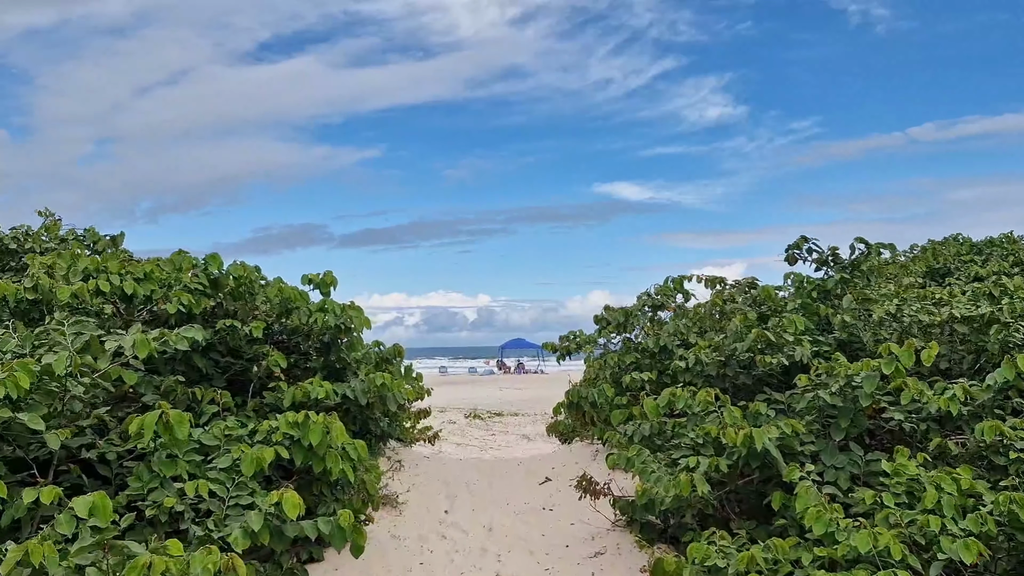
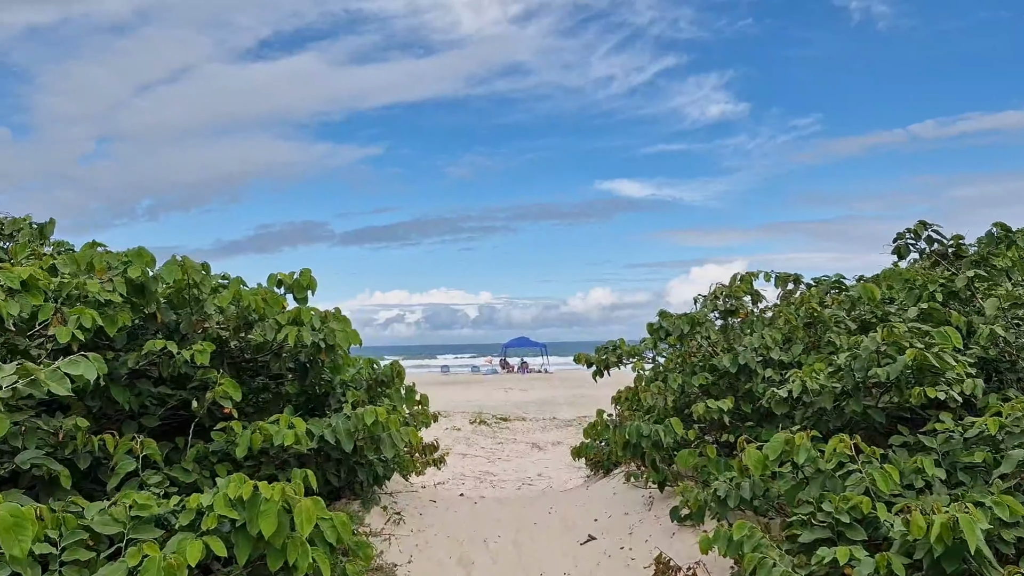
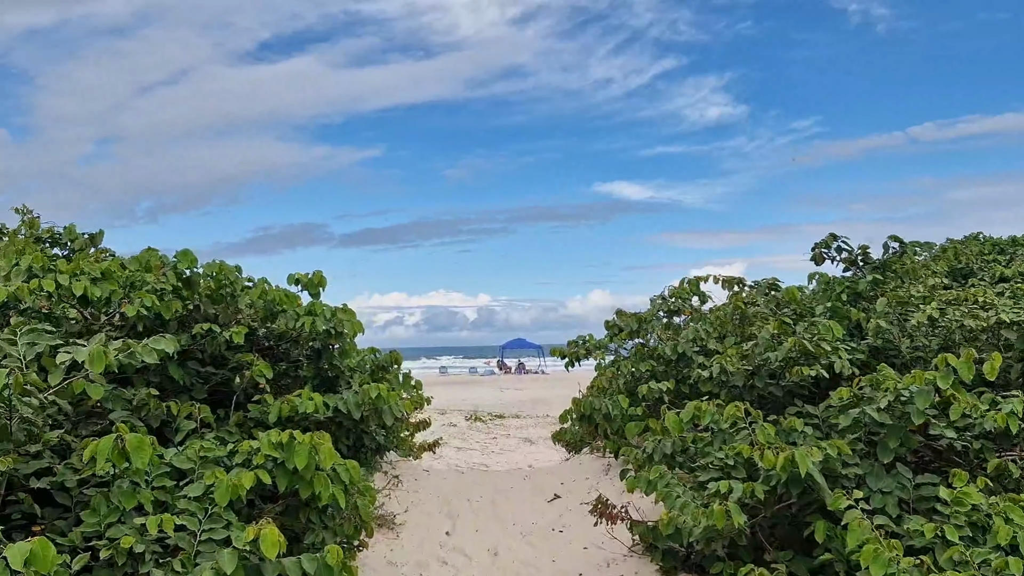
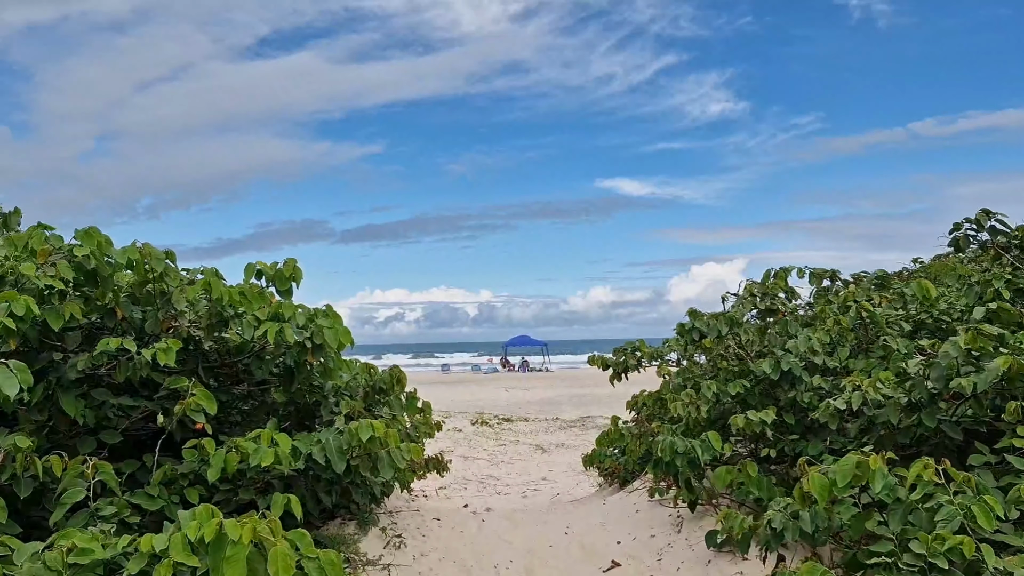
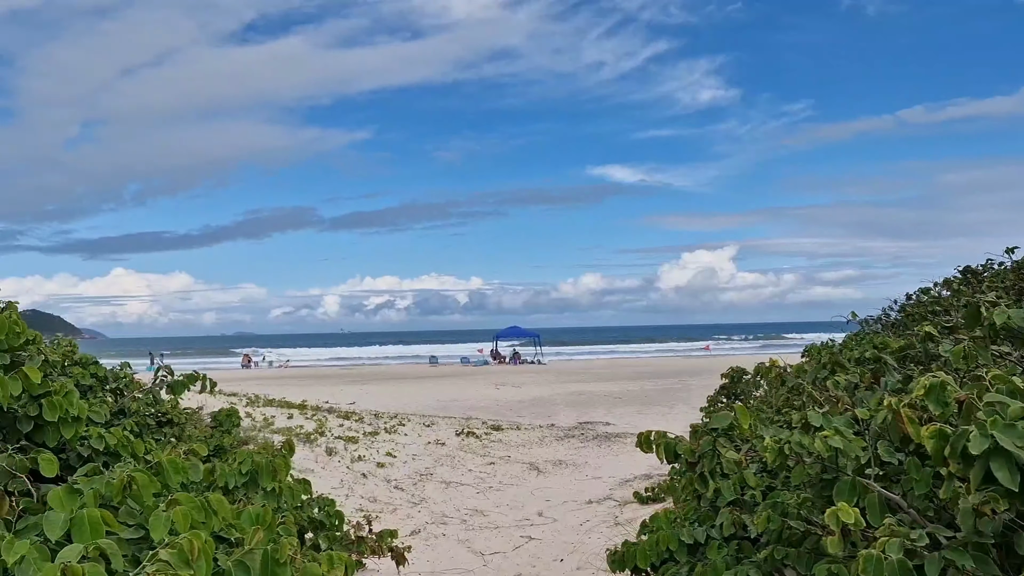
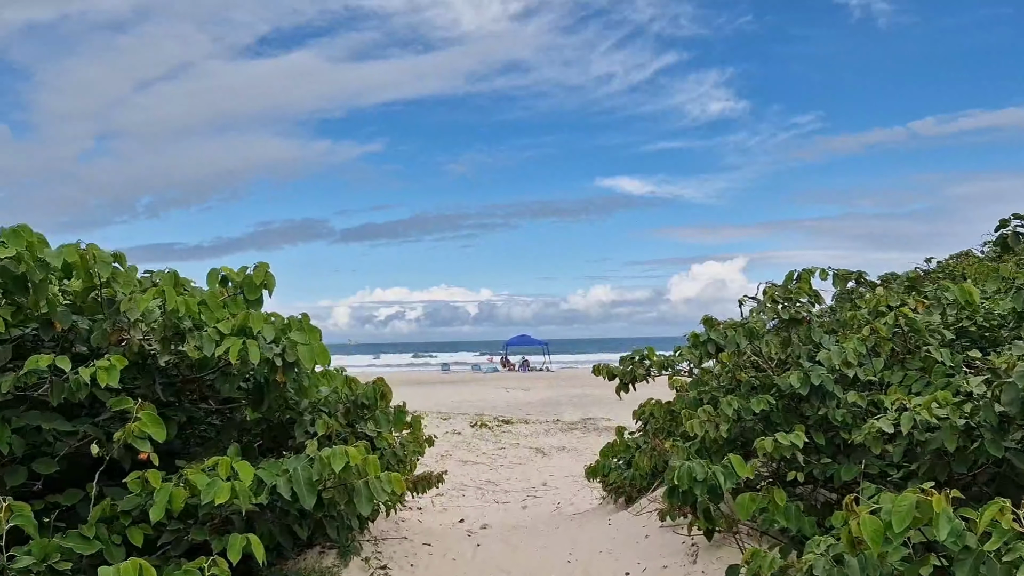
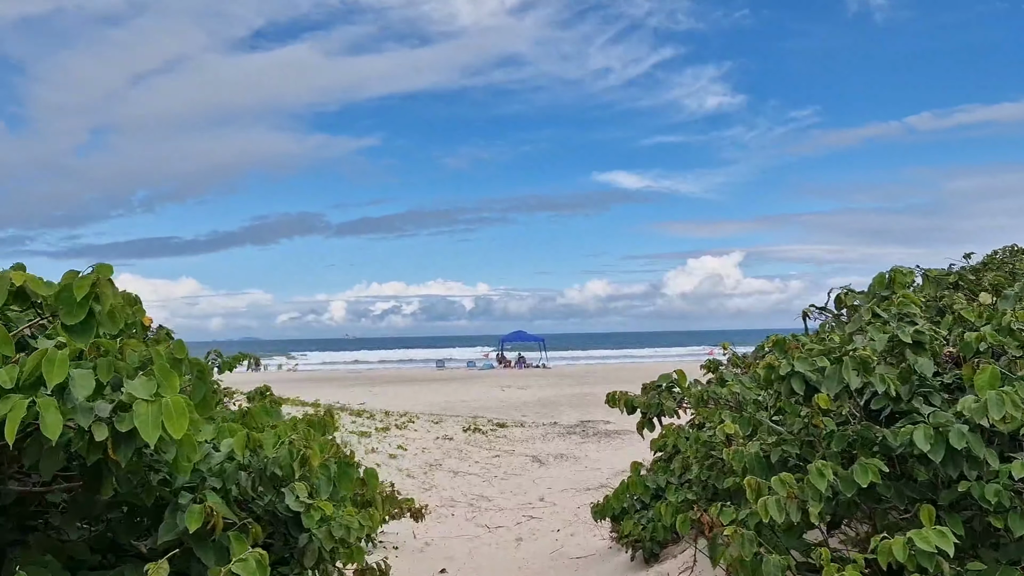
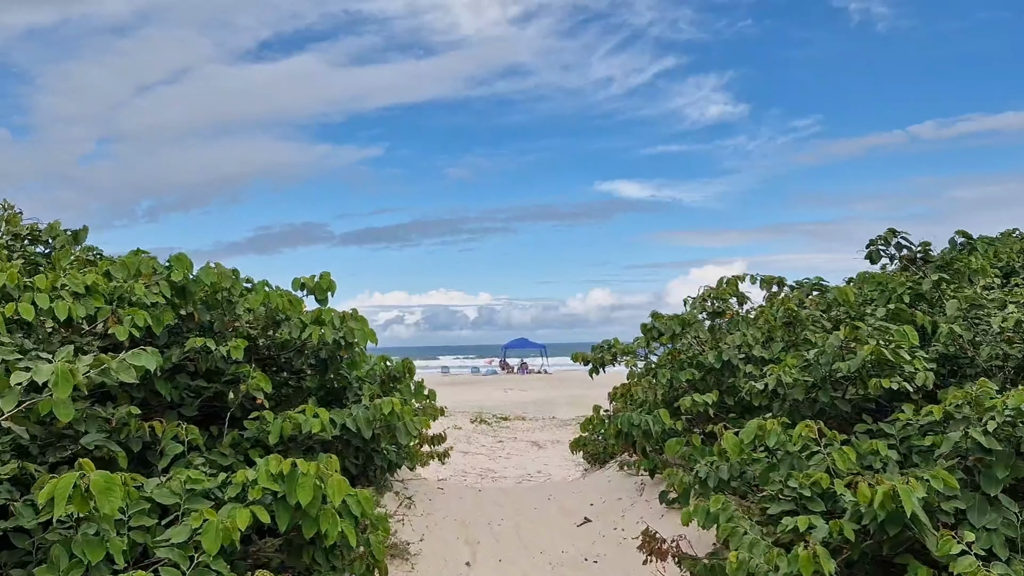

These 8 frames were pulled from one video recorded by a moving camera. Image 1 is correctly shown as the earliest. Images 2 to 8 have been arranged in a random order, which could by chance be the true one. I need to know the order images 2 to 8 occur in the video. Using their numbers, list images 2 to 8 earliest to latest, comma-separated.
3, 8, 2, 4, 6, 7, 5
